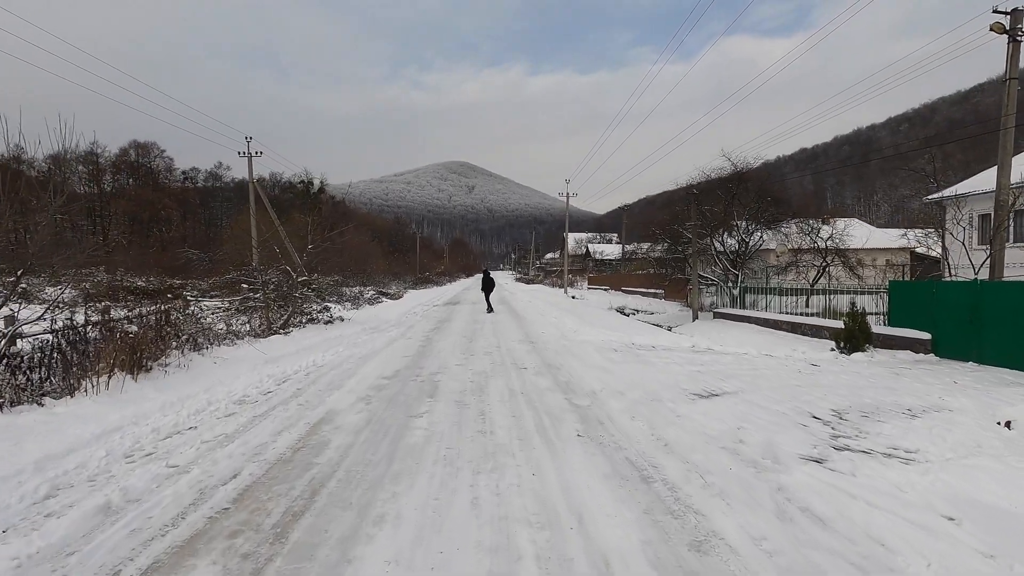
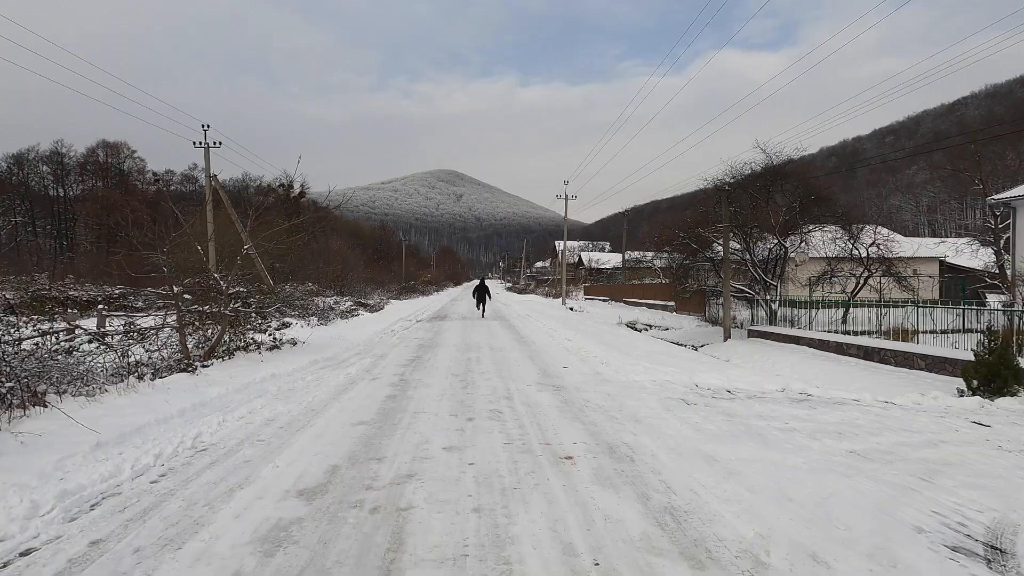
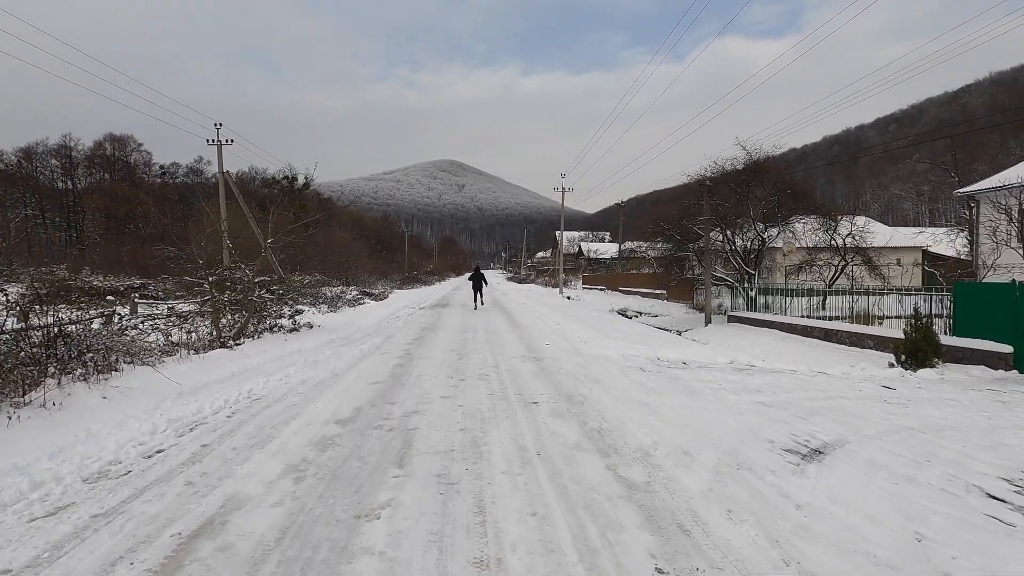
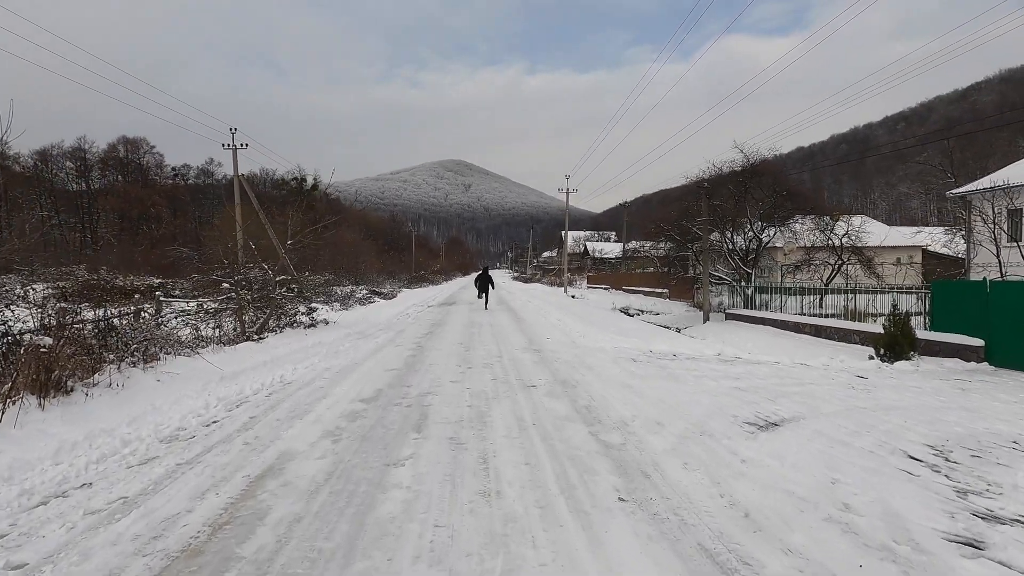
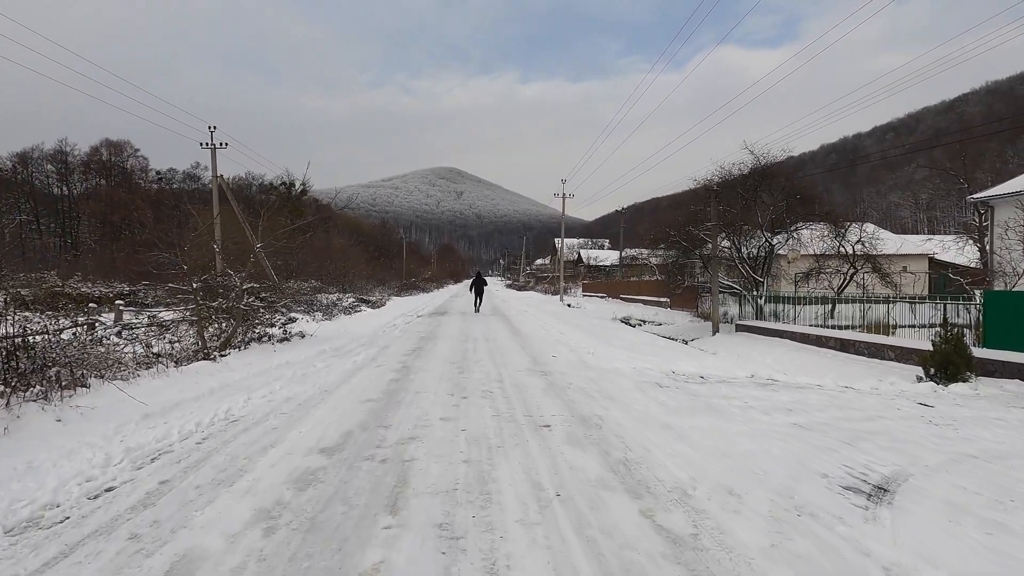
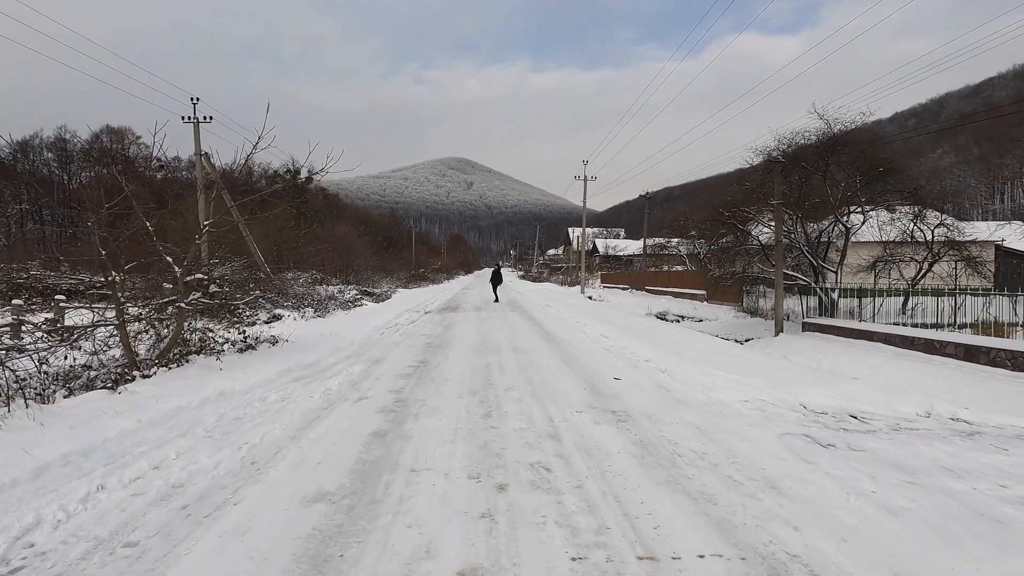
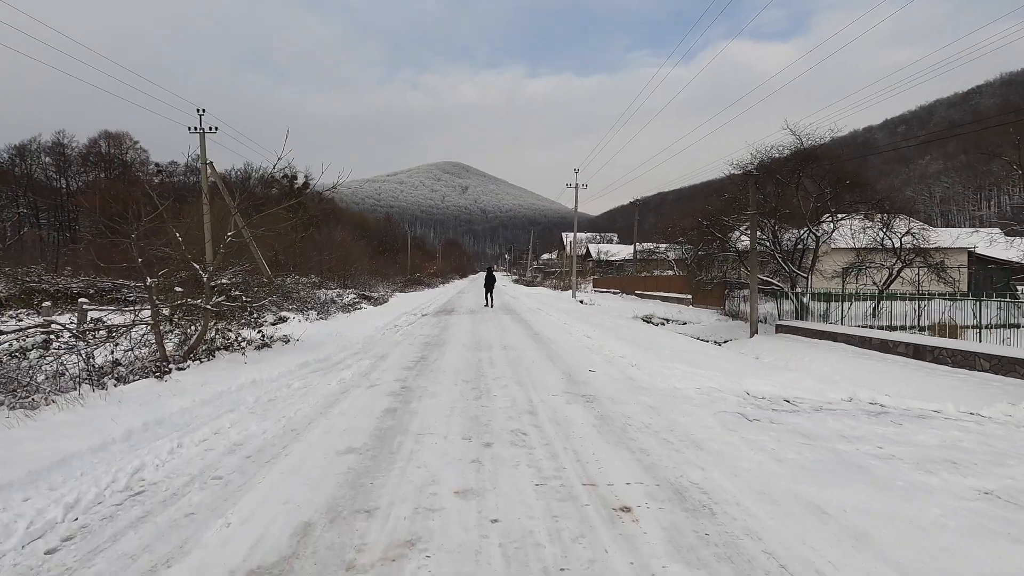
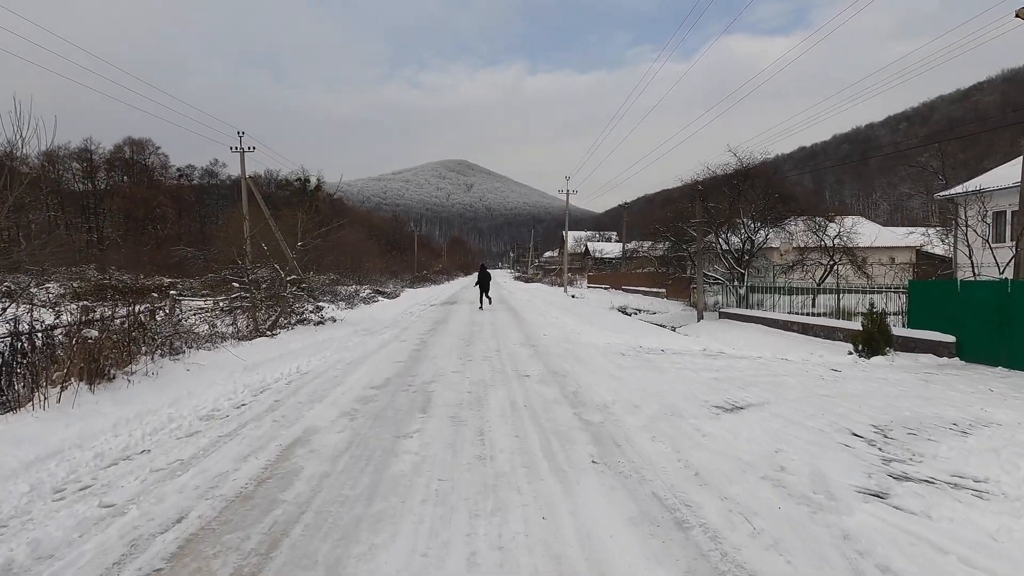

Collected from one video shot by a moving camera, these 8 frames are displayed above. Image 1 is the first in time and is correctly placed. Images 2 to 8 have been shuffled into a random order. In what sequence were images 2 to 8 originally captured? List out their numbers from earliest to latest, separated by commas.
8, 4, 3, 5, 2, 7, 6
